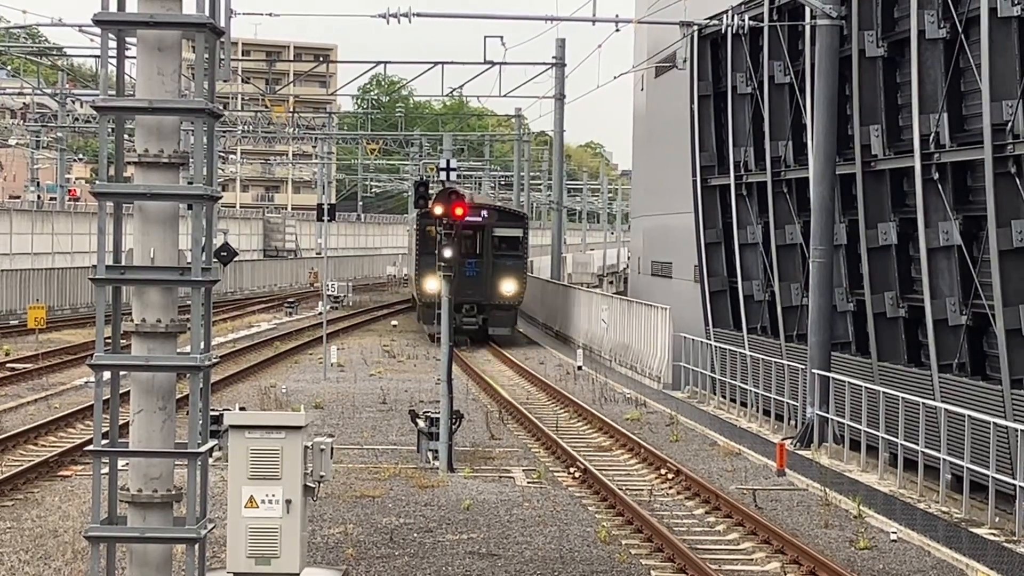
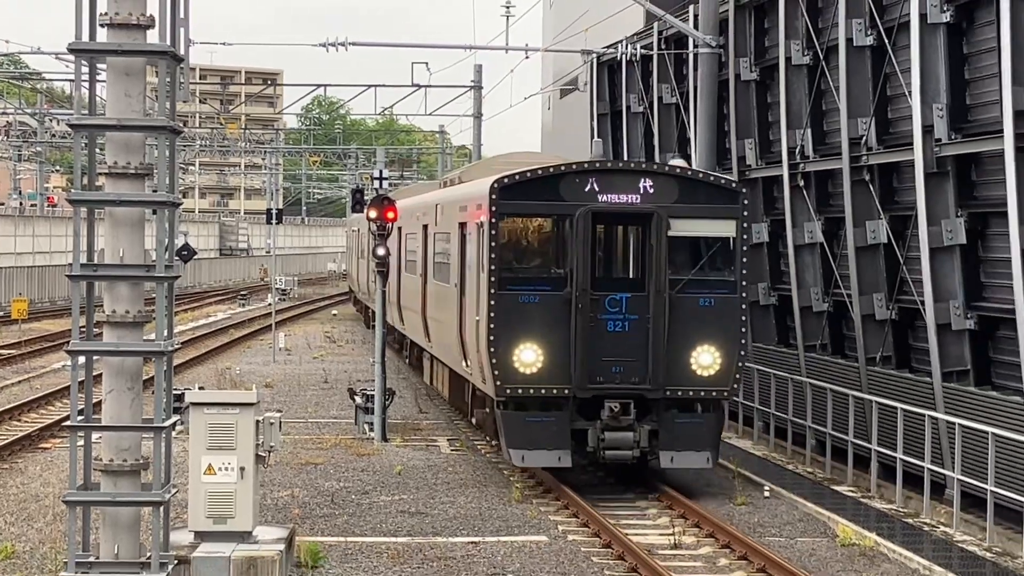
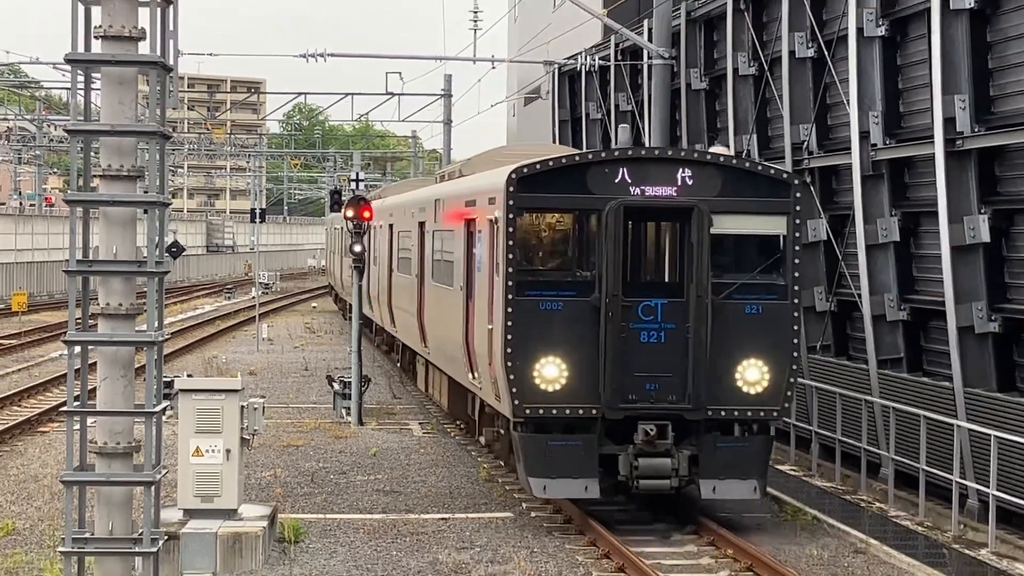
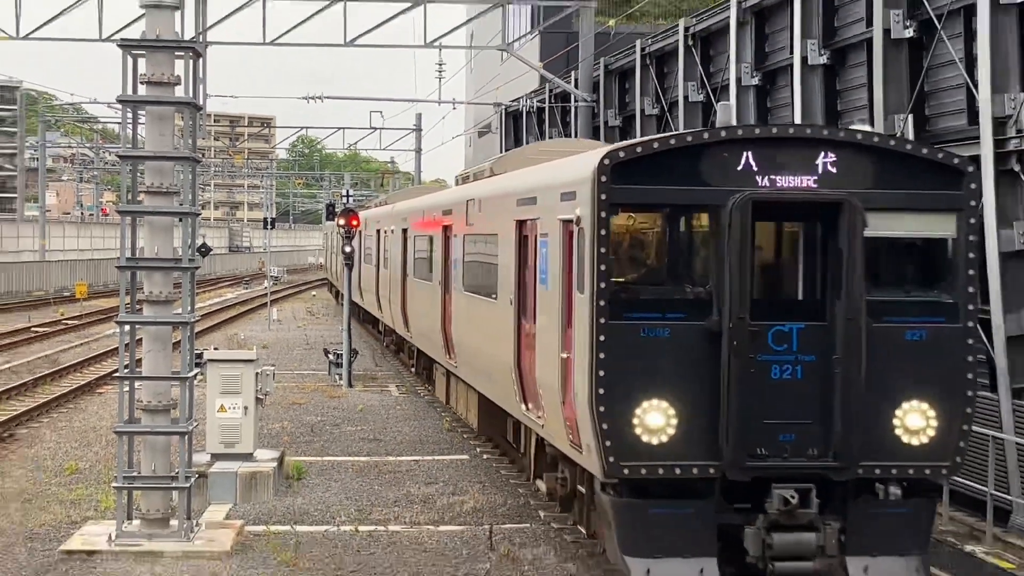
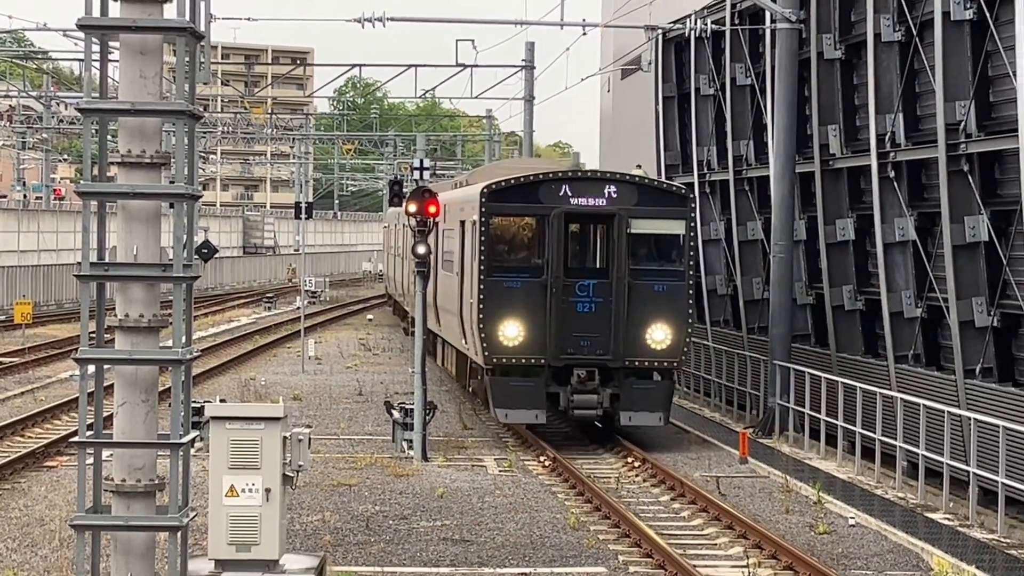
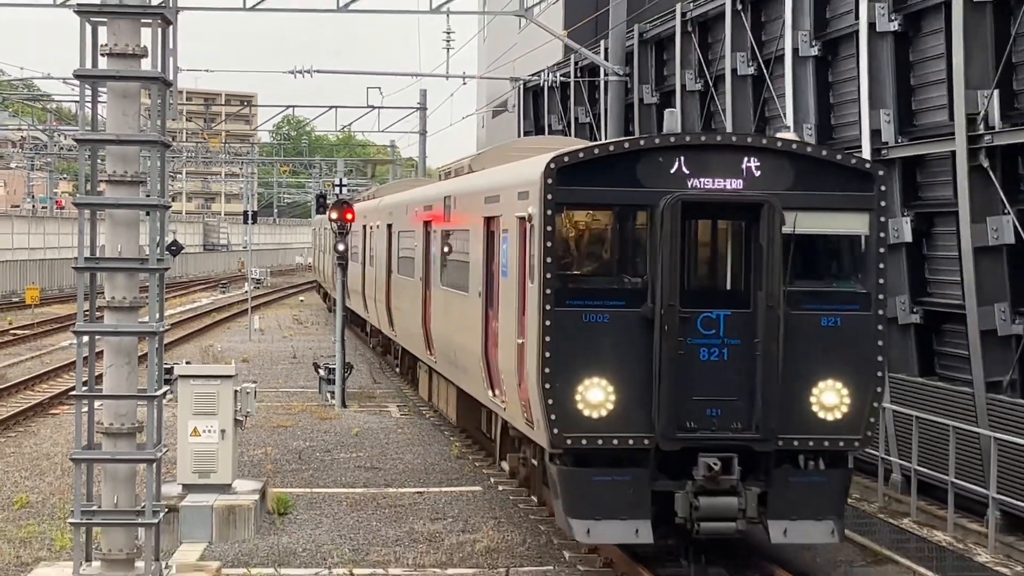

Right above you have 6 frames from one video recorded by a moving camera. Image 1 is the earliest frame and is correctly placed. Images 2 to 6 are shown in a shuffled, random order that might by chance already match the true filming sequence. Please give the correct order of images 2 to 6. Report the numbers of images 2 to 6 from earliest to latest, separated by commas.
5, 2, 3, 6, 4
